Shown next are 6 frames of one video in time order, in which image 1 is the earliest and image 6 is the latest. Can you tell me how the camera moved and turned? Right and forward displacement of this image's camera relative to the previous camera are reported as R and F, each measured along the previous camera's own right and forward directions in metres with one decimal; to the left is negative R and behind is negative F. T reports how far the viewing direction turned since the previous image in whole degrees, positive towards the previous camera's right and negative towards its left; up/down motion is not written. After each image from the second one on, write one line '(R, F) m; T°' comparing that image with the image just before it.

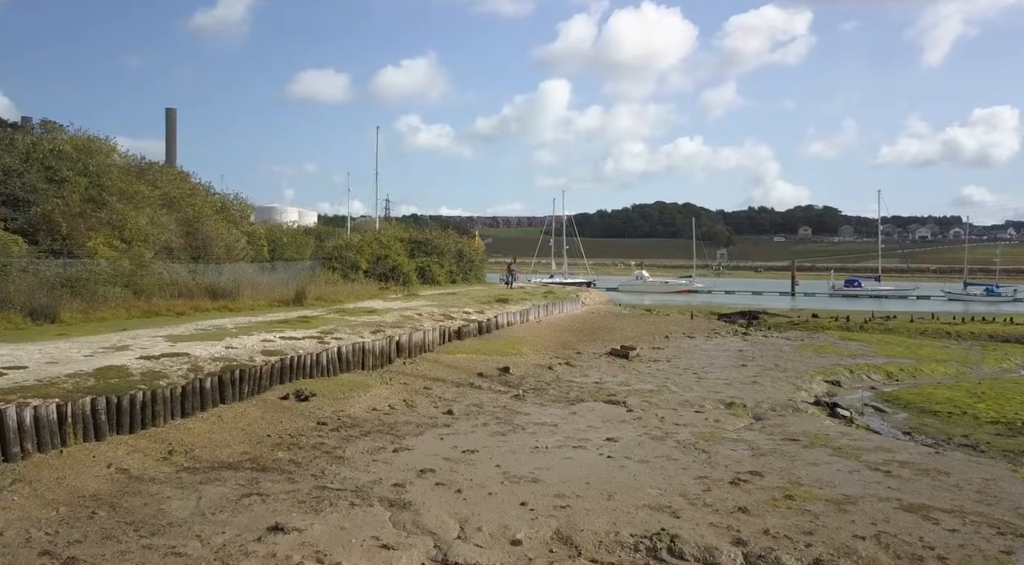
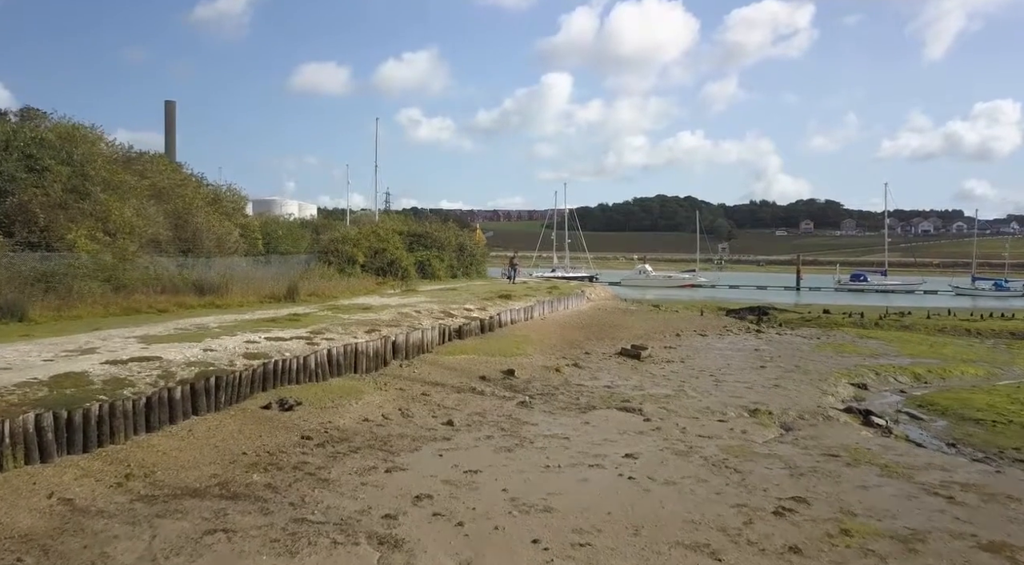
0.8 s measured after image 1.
(-0.1, +1.4) m; 0°
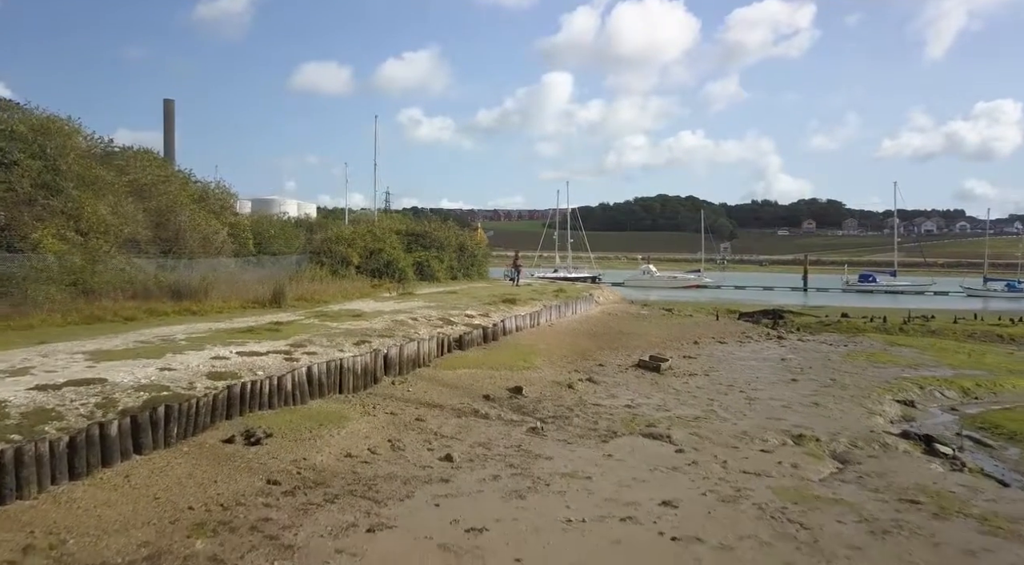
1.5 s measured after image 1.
(-0.2, +2.1) m; 0°
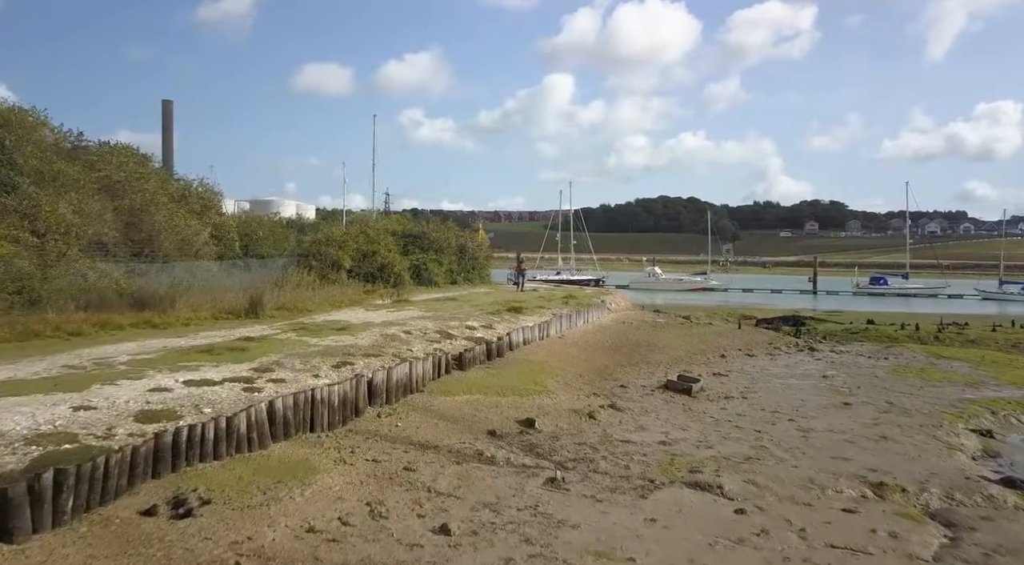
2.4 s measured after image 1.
(-0.2, +2.7) m; 0°
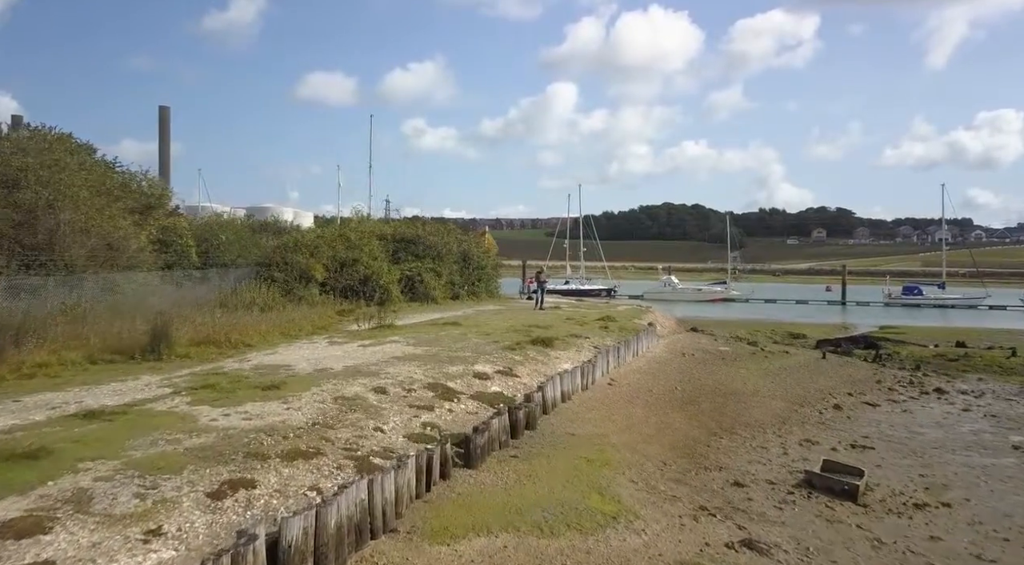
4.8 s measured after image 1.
(-0.6, +7.2) m; 0°
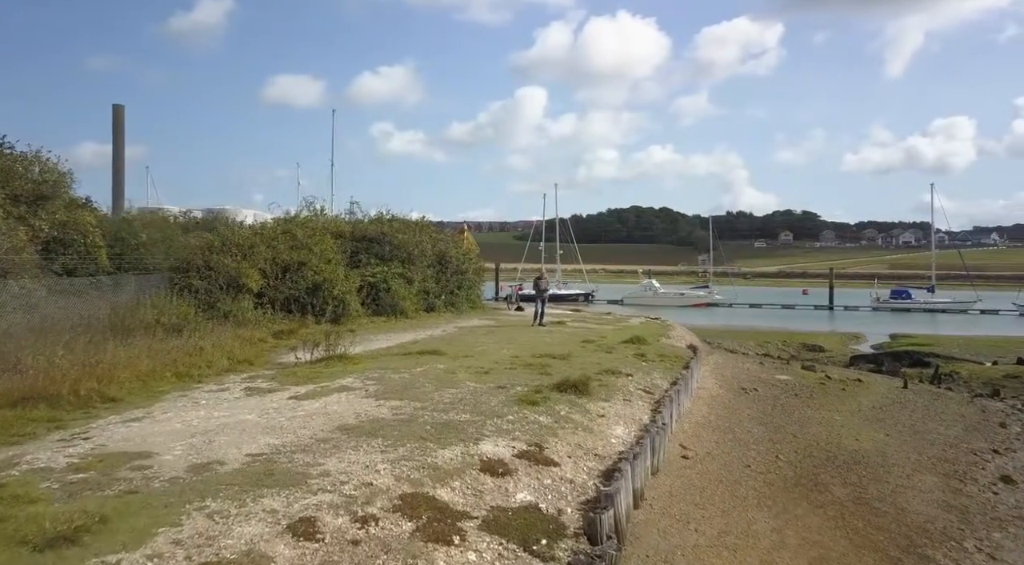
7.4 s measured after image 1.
(-0.7, +5.9) m; +3°
